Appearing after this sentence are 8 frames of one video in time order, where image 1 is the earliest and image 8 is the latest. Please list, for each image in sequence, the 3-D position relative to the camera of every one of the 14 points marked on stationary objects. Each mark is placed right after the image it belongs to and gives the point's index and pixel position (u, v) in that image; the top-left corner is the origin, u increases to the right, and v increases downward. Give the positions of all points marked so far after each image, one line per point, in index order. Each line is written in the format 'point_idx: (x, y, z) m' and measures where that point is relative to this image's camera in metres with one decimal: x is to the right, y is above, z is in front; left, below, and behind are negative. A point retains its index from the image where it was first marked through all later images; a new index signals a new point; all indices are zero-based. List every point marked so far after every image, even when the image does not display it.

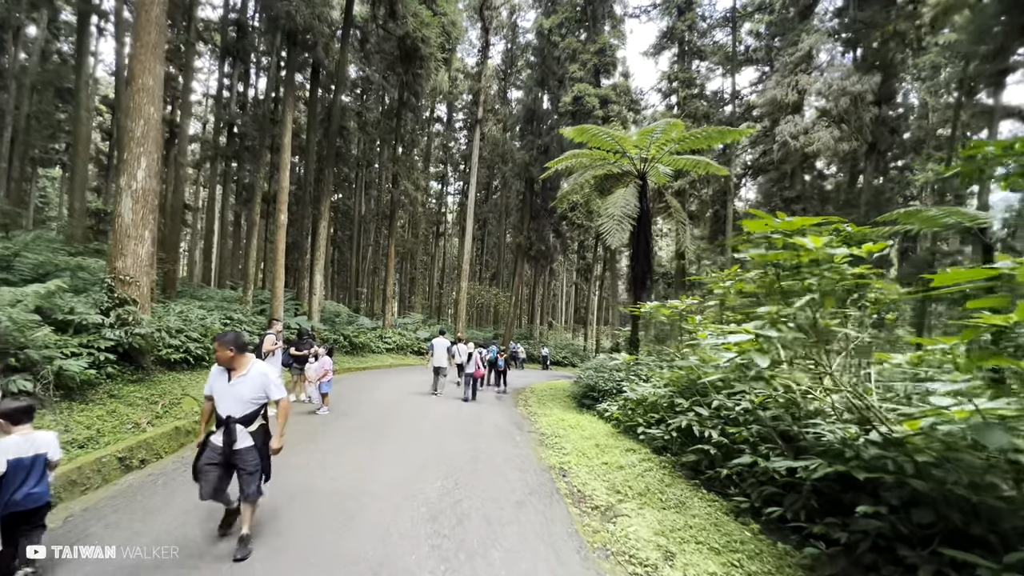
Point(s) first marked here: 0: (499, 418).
0: (-0.2, -2.5, +8.8) m
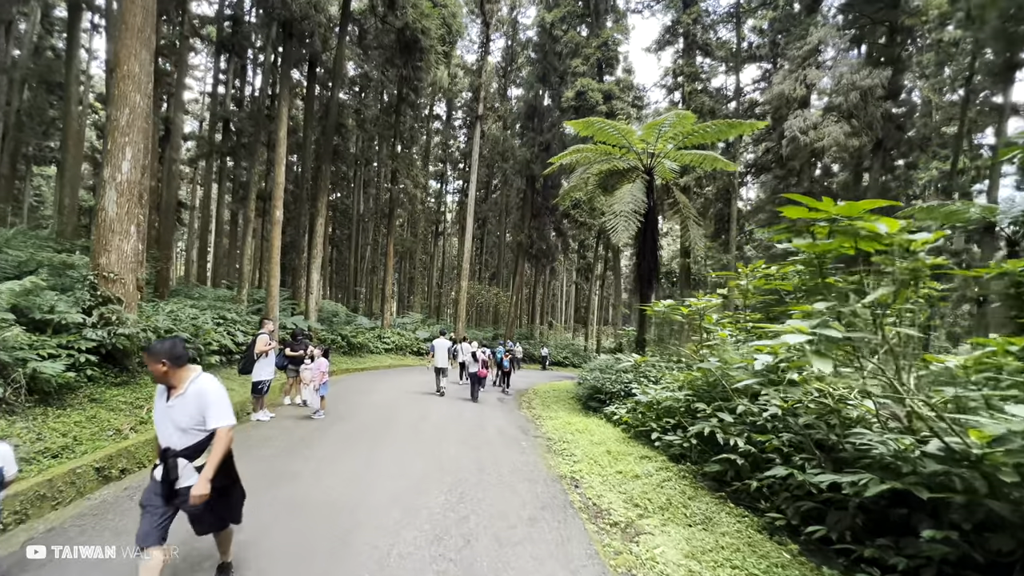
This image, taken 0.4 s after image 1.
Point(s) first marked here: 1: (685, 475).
0: (-0.1, -2.5, +8.4) m
1: (+1.9, -2.0, +4.9) m
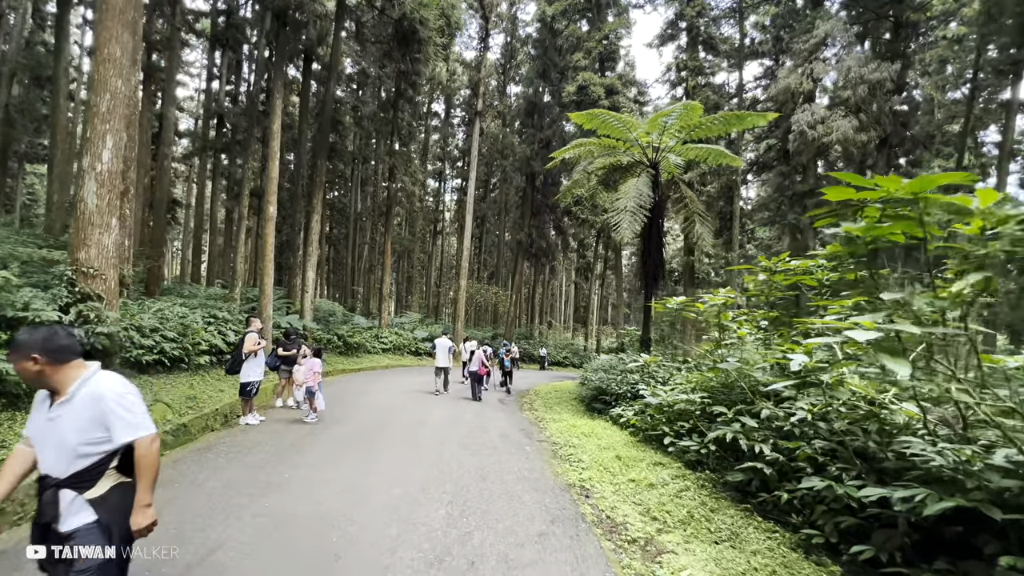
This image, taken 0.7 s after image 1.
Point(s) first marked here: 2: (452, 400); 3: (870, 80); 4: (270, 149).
0: (-0.1, -2.5, +8.1) m
1: (+1.9, -2.0, +4.5) m
2: (-1.4, -2.6, +10.3) m
3: (+11.0, +6.4, +13.8) m
4: (-7.2, +4.2, +13.5) m
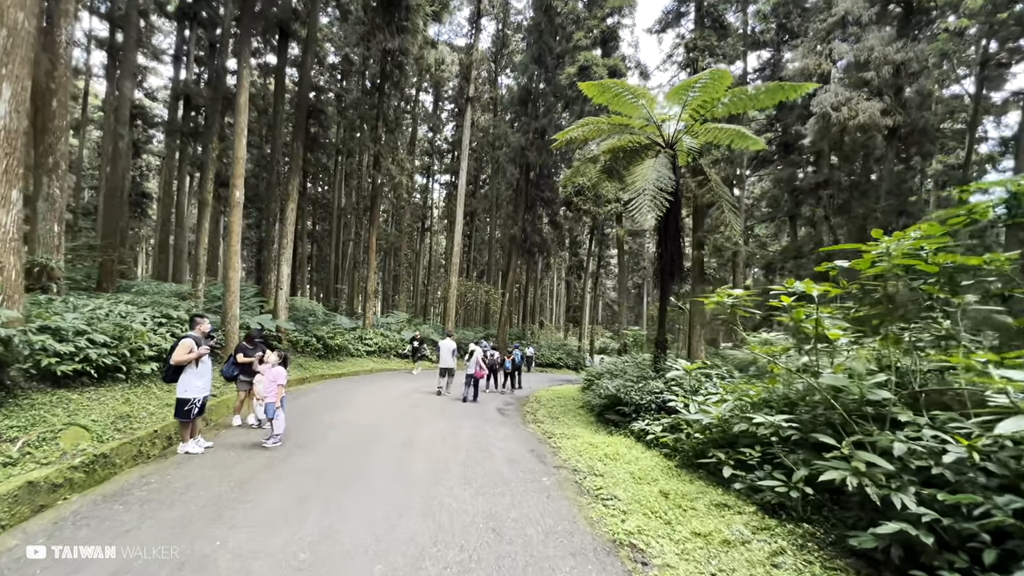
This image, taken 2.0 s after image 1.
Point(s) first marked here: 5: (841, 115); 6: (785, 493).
0: (0.0, -2.3, +6.8) m
1: (+2.1, -1.9, +3.3) m
2: (-1.3, -2.5, +8.9) m
3: (+10.9, +6.5, +12.8) m
4: (-7.3, +4.3, +12.0) m
5: (+9.2, +4.8, +12.5) m
6: (+2.3, -1.7, +3.8) m
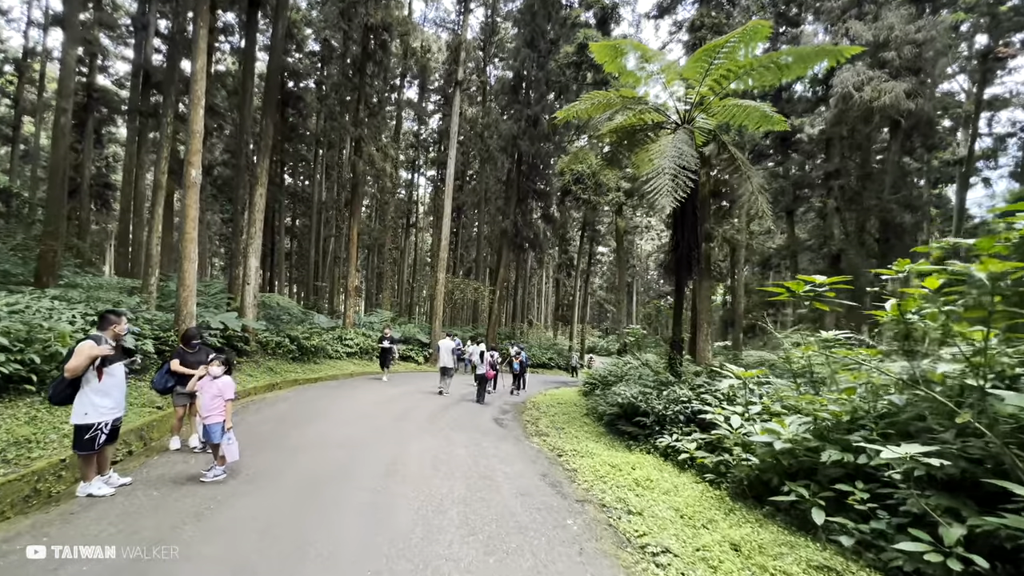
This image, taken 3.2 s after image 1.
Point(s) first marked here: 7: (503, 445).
0: (+0.1, -2.2, +5.6) m
1: (+2.3, -1.8, +2.2) m
2: (-1.3, -2.3, +7.7) m
3: (+10.8, +6.6, +11.9) m
4: (-7.4, +4.4, +10.6) m
5: (+9.1, +4.9, +11.6) m
6: (+2.5, -1.6, +2.7) m
7: (-0.2, -2.4, +6.8) m
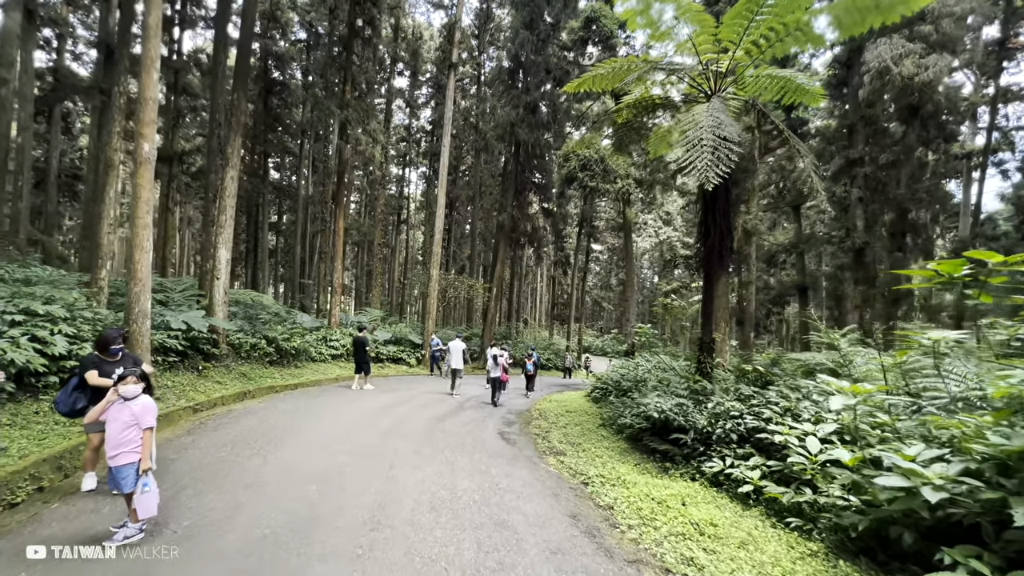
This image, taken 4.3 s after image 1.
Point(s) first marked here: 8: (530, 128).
0: (+0.3, -2.1, +4.4) m
1: (+2.6, -1.7, +1.0) m
2: (-1.1, -2.2, +6.5) m
3: (+10.8, +6.7, +10.9) m
4: (-7.3, +4.5, +9.2) m
5: (+9.2, +5.0, +10.6) m
6: (+2.7, -1.5, +1.5) m
7: (0.0, -2.3, +5.6) m
8: (+0.8, +6.9, +19.5) m
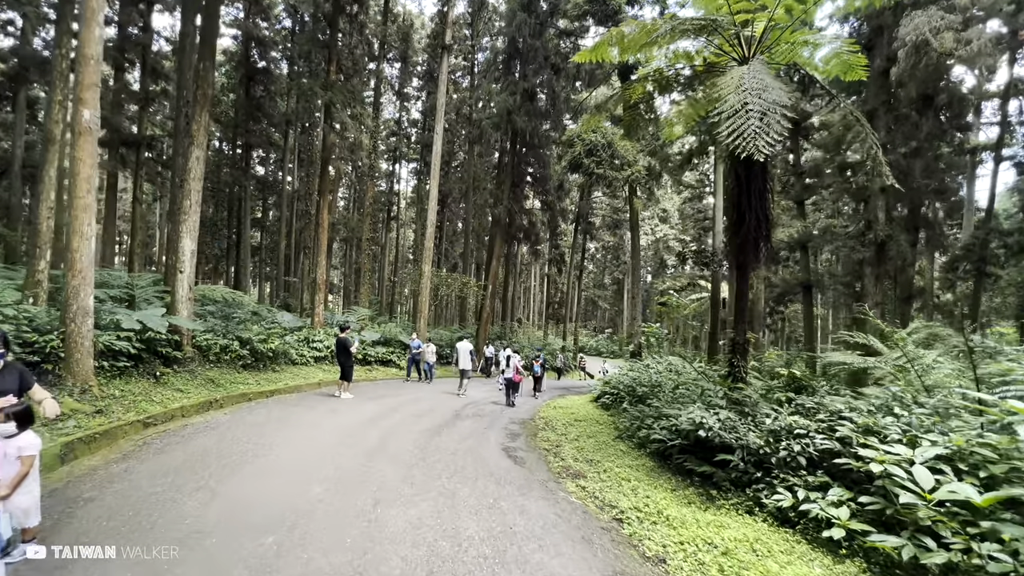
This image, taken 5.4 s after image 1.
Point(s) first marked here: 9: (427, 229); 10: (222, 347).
0: (+0.4, -2.0, +3.3) m
1: (+2.8, -1.5, 0.0) m
2: (-1.0, -2.1, +5.4) m
3: (+10.9, +6.8, +10.1) m
4: (-7.2, +4.6, +8.0) m
5: (+9.2, +5.2, +9.7) m
6: (+2.9, -1.4, +0.5) m
7: (+0.2, -2.2, +4.5) m
8: (+0.6, +7.0, +18.5) m
9: (-3.7, +2.5, +19.6) m
10: (-6.6, -1.3, +10.3) m
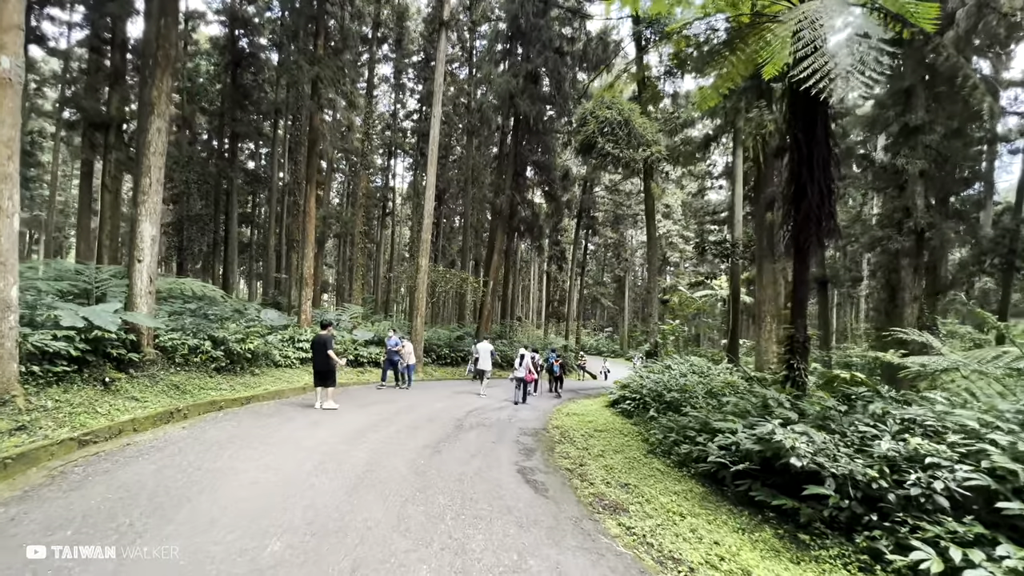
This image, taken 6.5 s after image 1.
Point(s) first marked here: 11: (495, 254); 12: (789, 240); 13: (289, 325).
0: (+0.7, -1.9, +2.1) m
1: (+3.1, -1.4, -1.2) m
2: (-0.8, -2.0, +4.2) m
3: (+11.0, +7.0, +9.0) m
4: (-7.0, +4.7, +6.7) m
5: (+9.4, +5.3, +8.5) m
6: (+3.2, -1.2, -0.7) m
7: (+0.4, -2.0, +3.3) m
8: (+0.7, +7.2, +17.3) m
9: (-3.6, +2.7, +18.4) m
10: (-6.4, -1.2, +9.1) m
11: (-0.7, +1.5, +19.3) m
12: (+3.8, +0.6, +6.2) m
13: (-6.7, -1.1, +13.5) m
